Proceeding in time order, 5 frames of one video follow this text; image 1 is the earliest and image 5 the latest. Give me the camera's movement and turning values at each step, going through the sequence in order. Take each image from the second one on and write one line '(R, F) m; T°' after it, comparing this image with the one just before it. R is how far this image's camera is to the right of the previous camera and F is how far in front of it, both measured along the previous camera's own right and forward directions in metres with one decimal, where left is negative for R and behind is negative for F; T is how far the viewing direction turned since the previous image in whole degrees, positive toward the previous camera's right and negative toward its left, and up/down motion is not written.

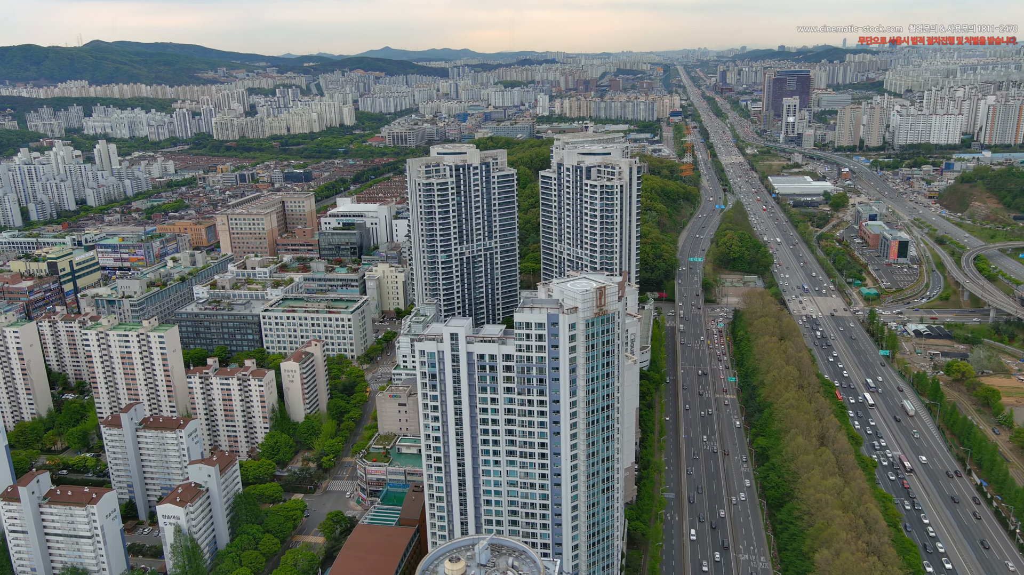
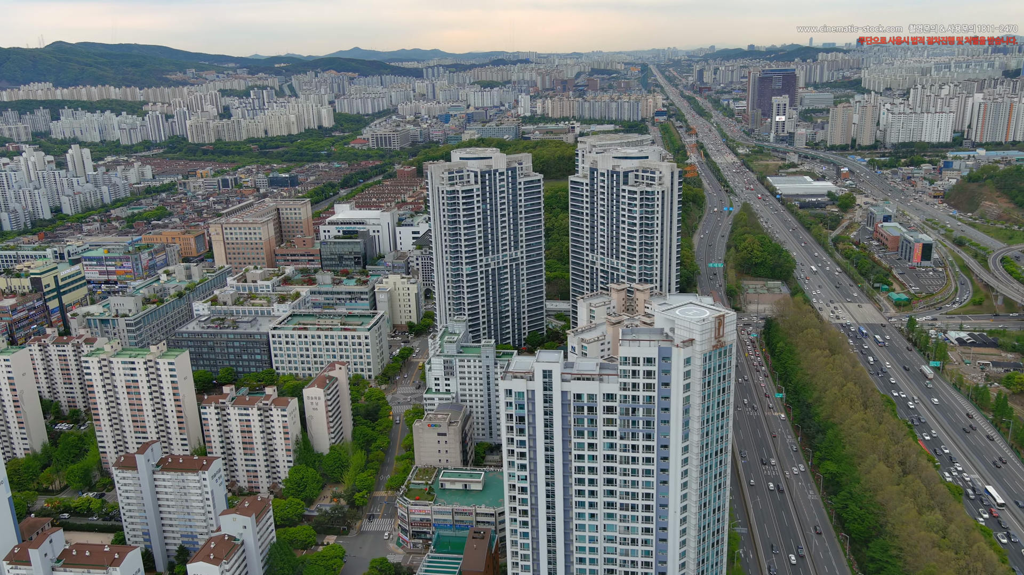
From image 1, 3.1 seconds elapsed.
(-4.7, +4.1) m; +2°
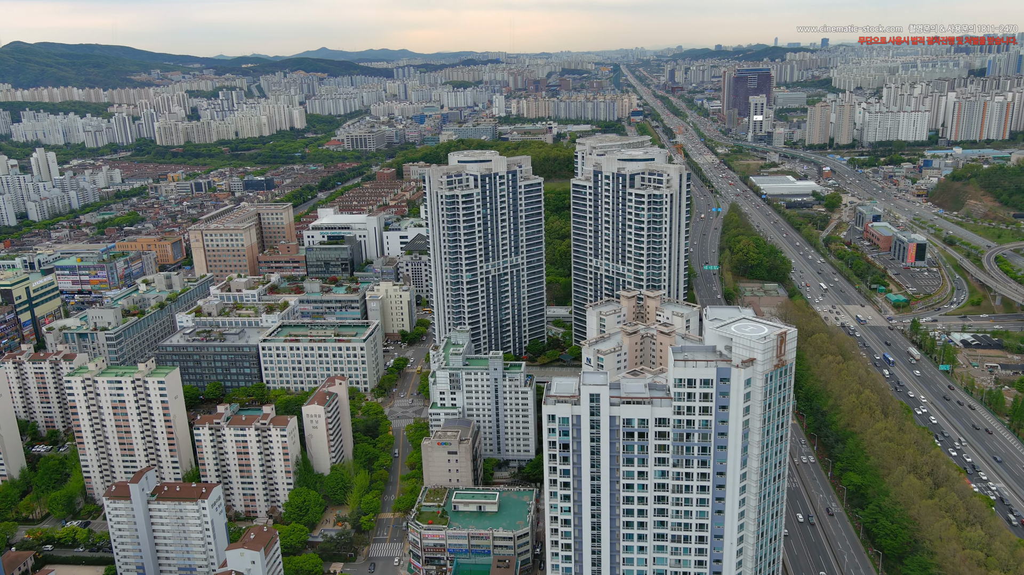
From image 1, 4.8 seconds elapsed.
(-2.4, +2.2) m; +2°
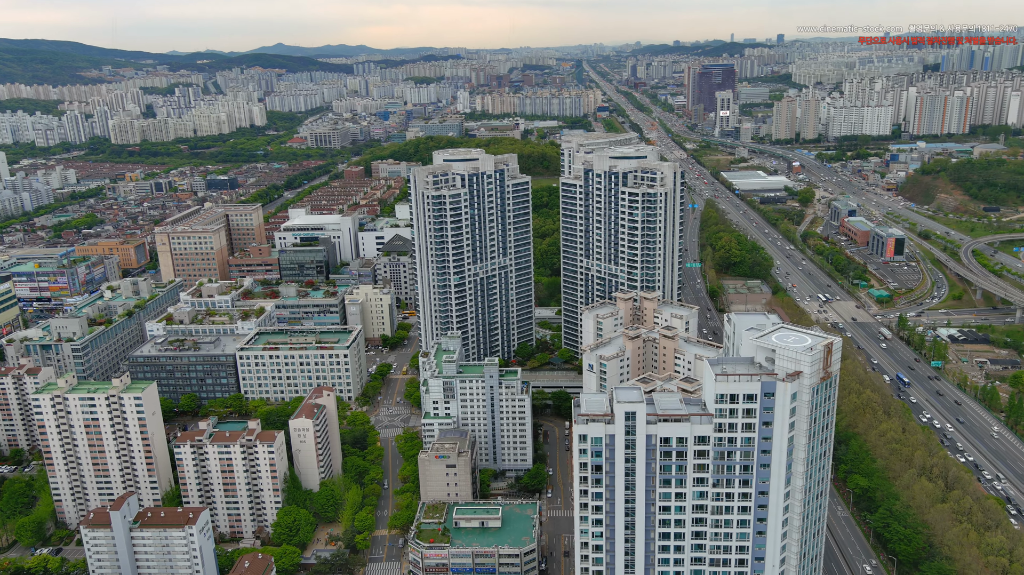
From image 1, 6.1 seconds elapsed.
(-2.1, +1.9) m; +3°
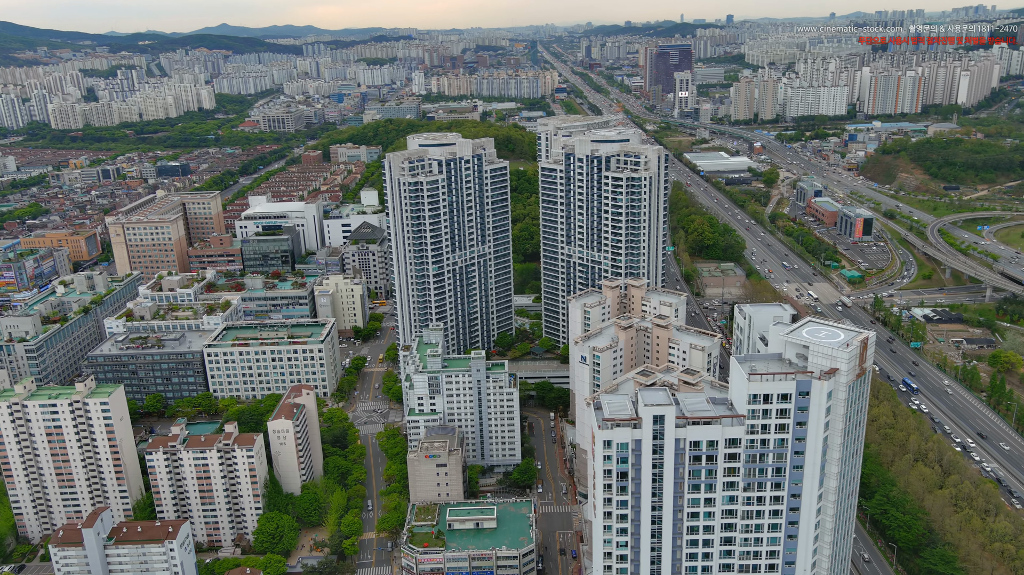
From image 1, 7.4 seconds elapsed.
(-1.9, +1.7) m; +3°
